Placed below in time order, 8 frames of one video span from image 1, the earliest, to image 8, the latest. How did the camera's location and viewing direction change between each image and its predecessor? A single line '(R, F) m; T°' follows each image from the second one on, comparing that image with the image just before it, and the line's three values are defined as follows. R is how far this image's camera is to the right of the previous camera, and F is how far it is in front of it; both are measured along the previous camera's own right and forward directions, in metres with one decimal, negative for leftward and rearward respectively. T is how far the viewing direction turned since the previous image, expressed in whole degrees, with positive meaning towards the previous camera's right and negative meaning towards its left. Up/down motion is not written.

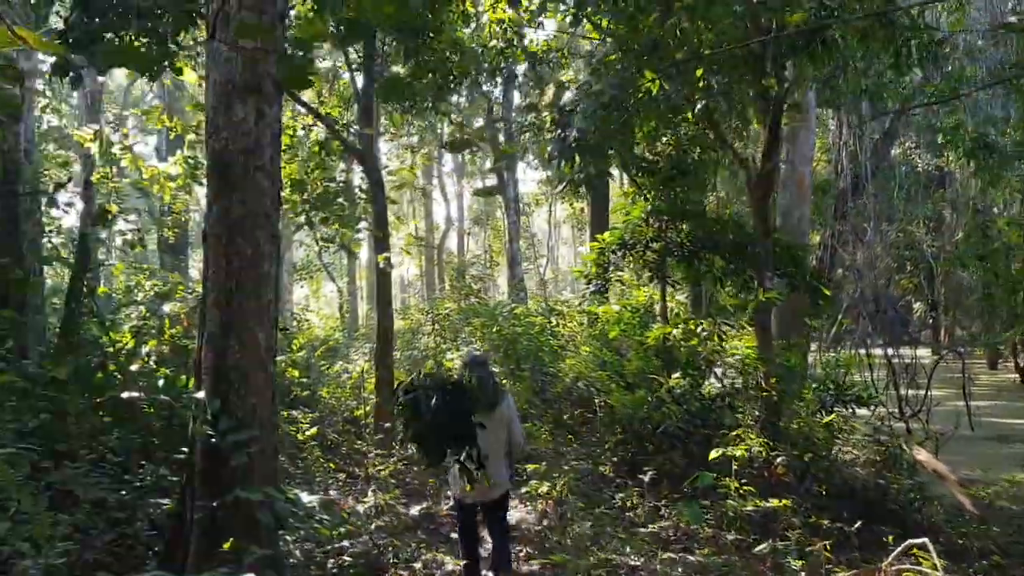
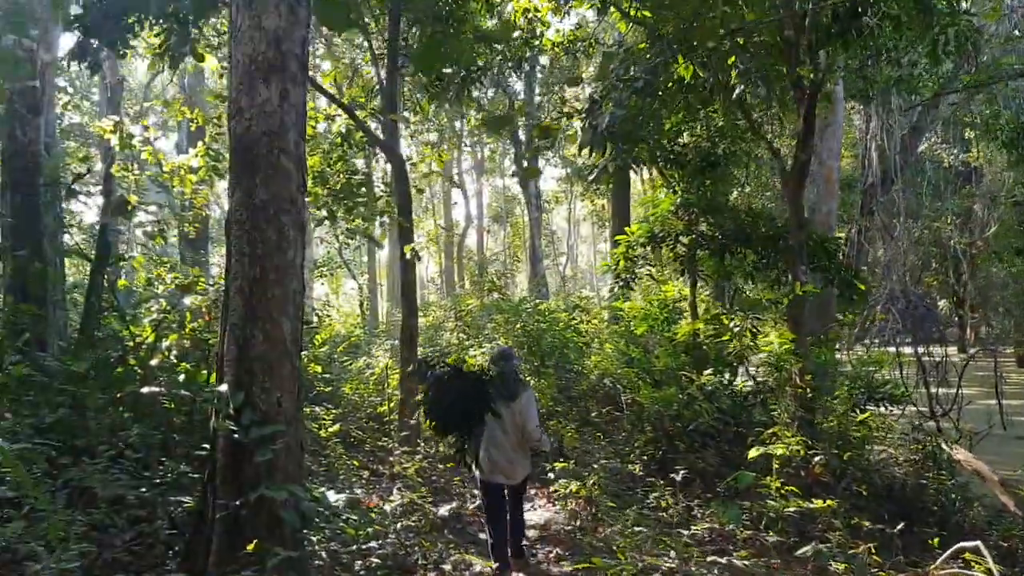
(-0.1, +0.2) m; -1°
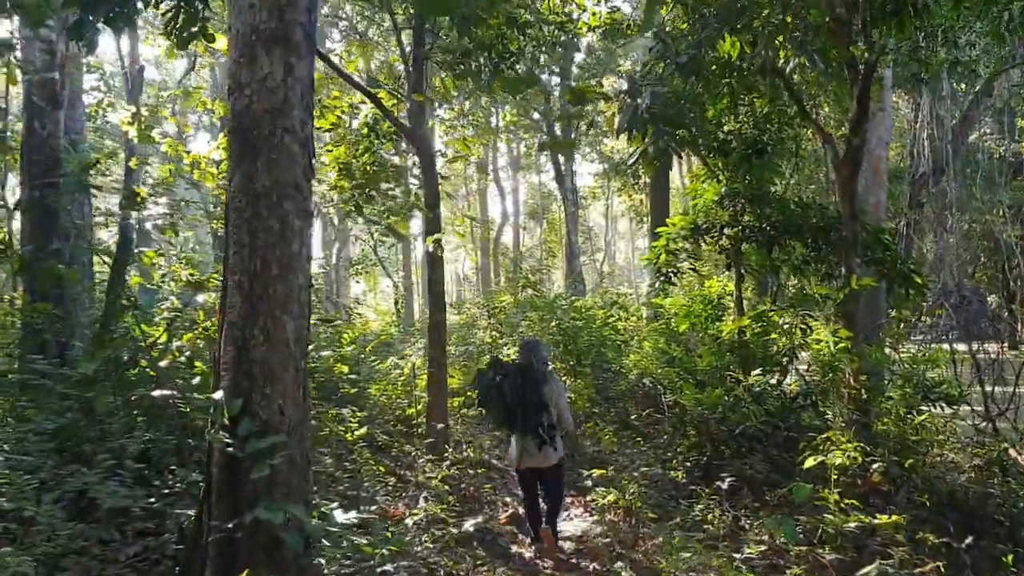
(0.0, +0.4) m; -2°
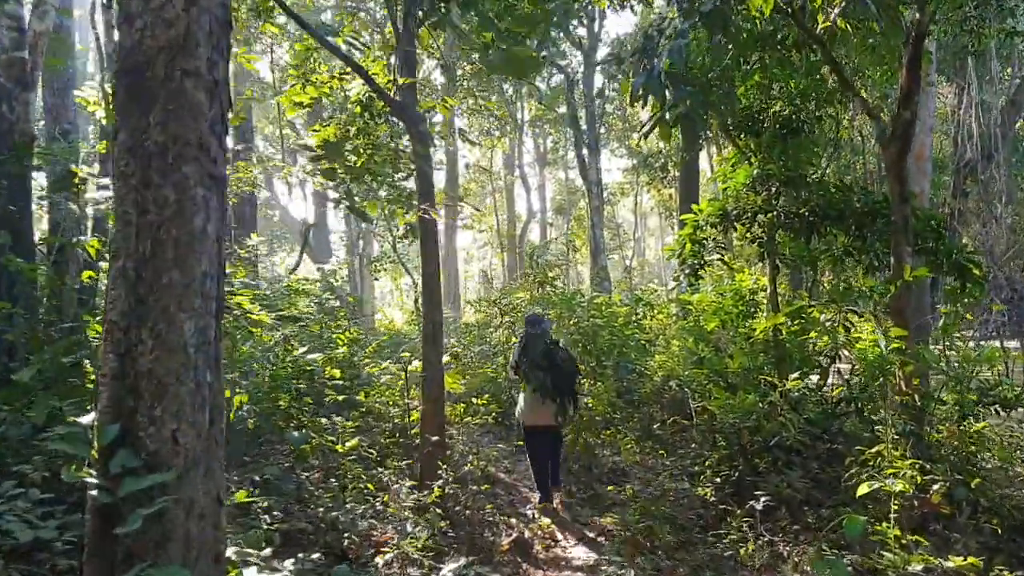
(+0.2, +0.7) m; -2°
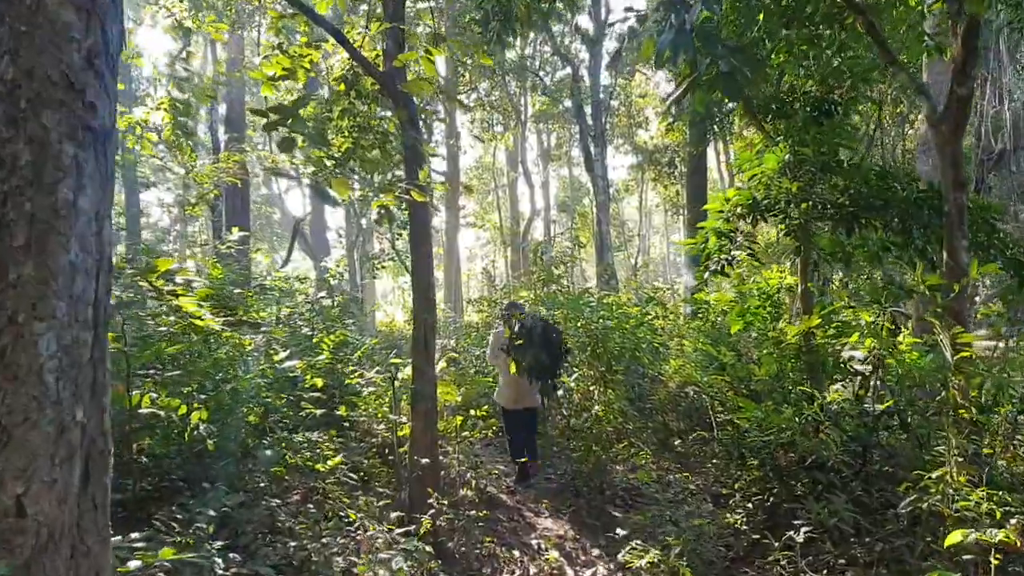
(0.0, +0.7) m; 0°
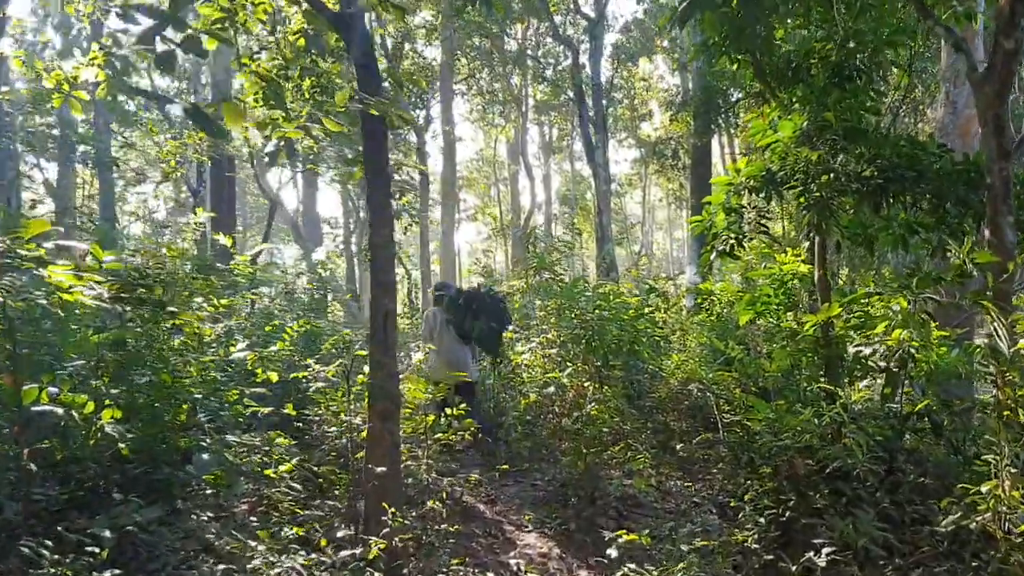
(+0.1, +0.7) m; 0°
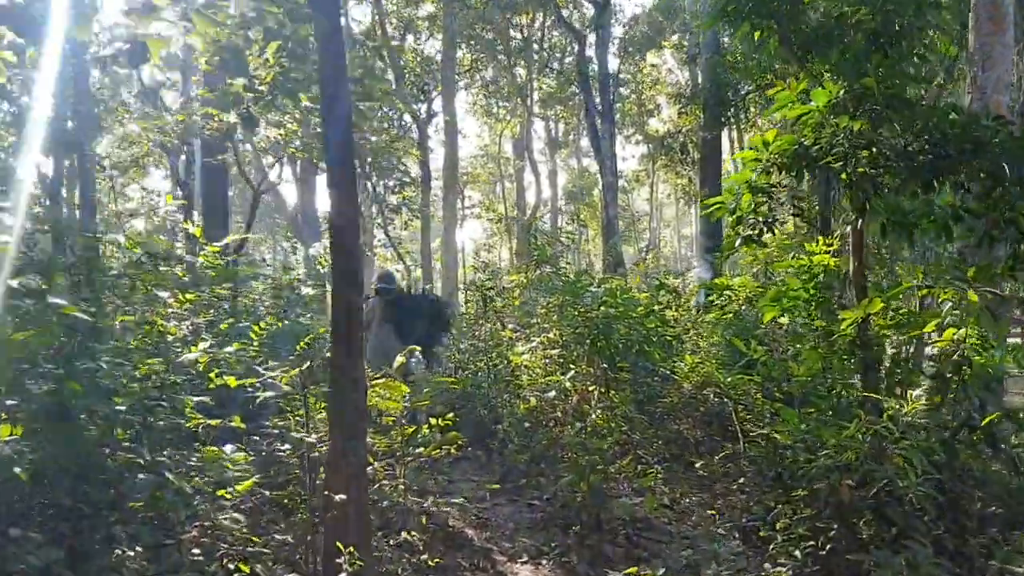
(+0.1, +0.7) m; 0°
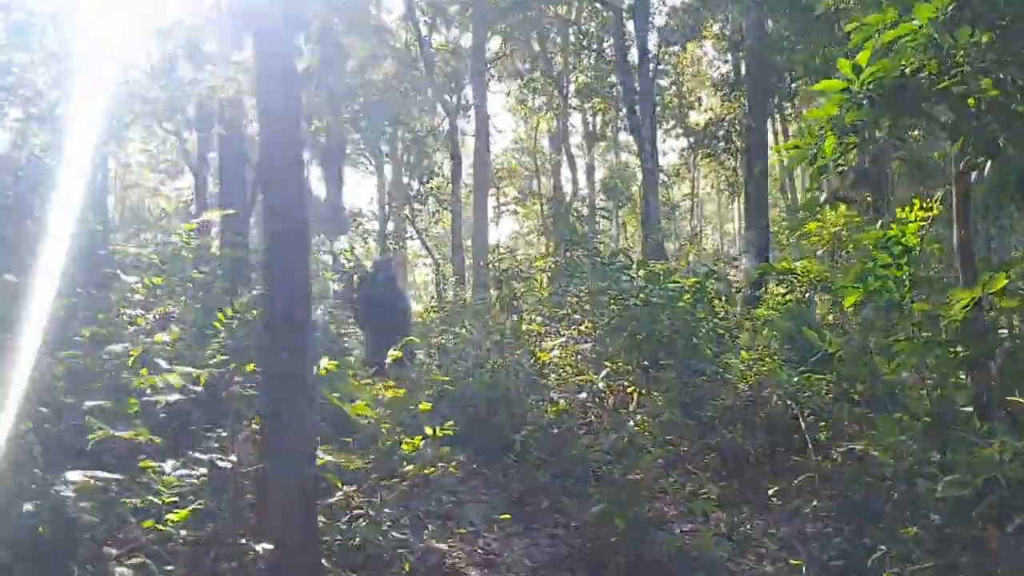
(+0.1, +1.0) m; -2°
